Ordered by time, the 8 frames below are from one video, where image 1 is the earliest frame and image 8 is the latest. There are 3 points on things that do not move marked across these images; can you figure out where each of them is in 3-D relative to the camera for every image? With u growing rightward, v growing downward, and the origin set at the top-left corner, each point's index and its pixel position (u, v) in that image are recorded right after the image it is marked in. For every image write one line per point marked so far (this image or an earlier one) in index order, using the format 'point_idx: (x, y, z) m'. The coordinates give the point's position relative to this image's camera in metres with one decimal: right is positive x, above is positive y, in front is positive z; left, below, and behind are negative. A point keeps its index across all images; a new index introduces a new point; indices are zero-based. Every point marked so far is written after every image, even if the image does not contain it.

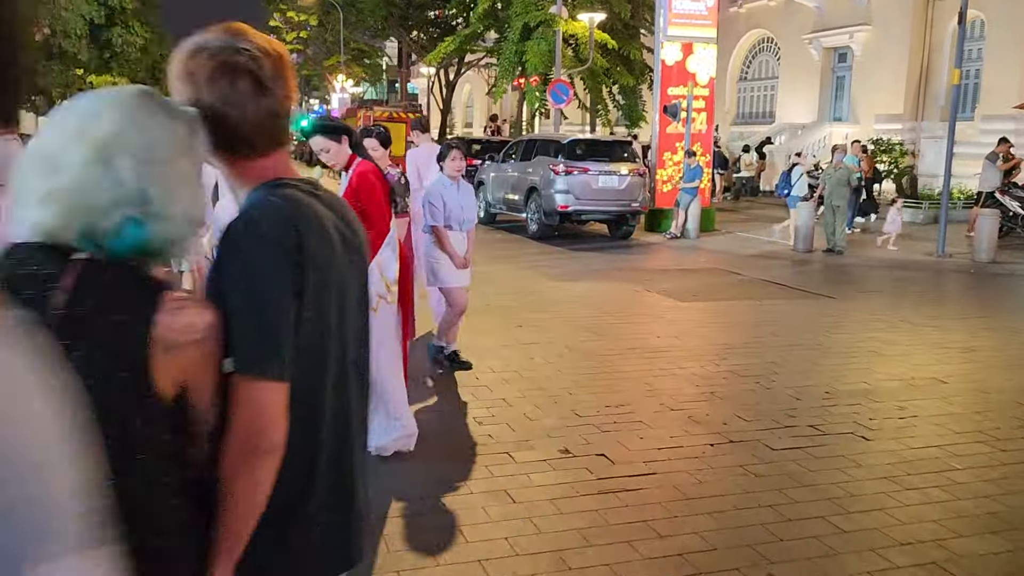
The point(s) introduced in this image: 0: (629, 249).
0: (+2.2, +0.7, +15.4) m
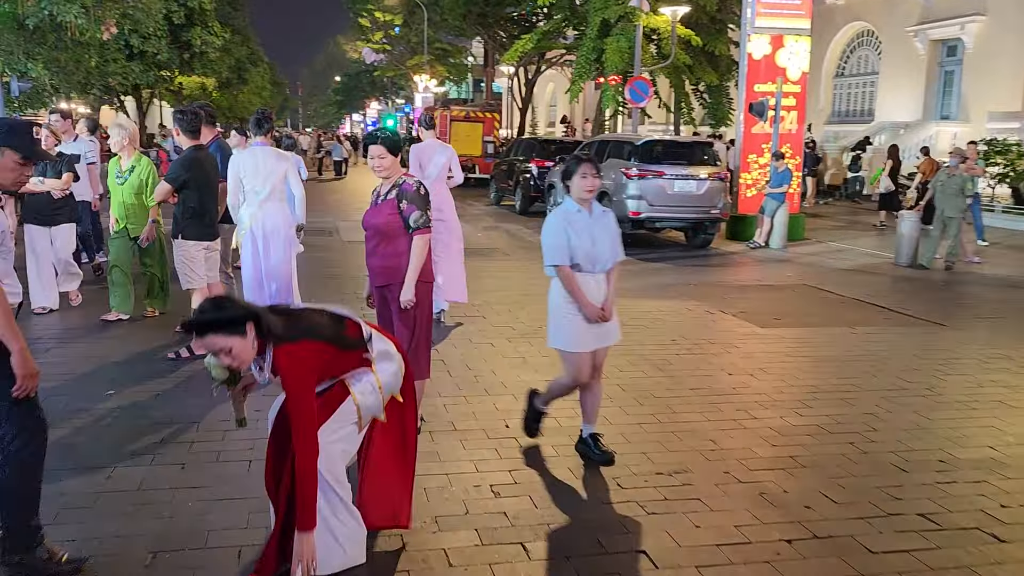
0: (+3.3, +0.5, +14.1) m
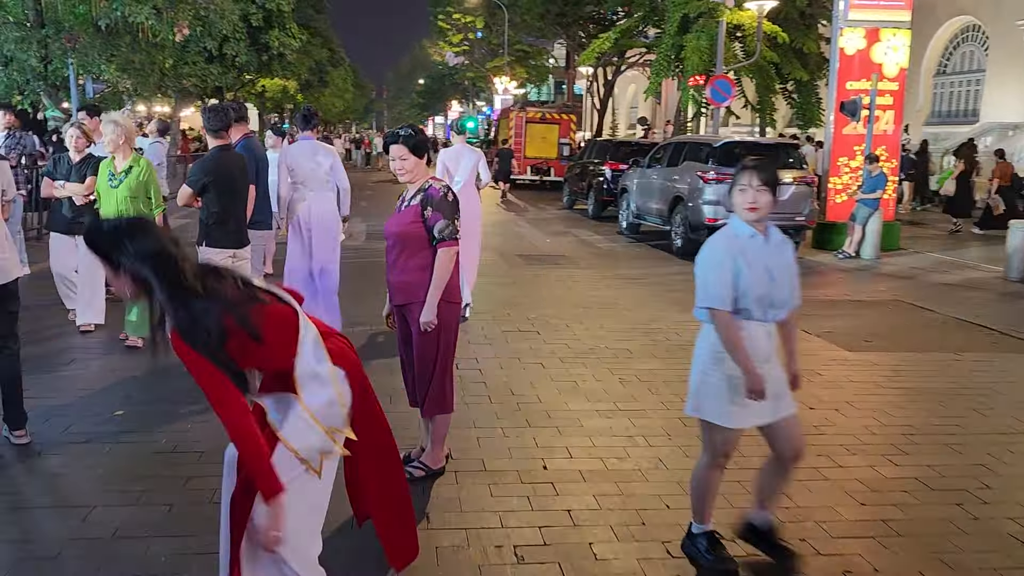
0: (+4.4, +0.3, +13.0) m
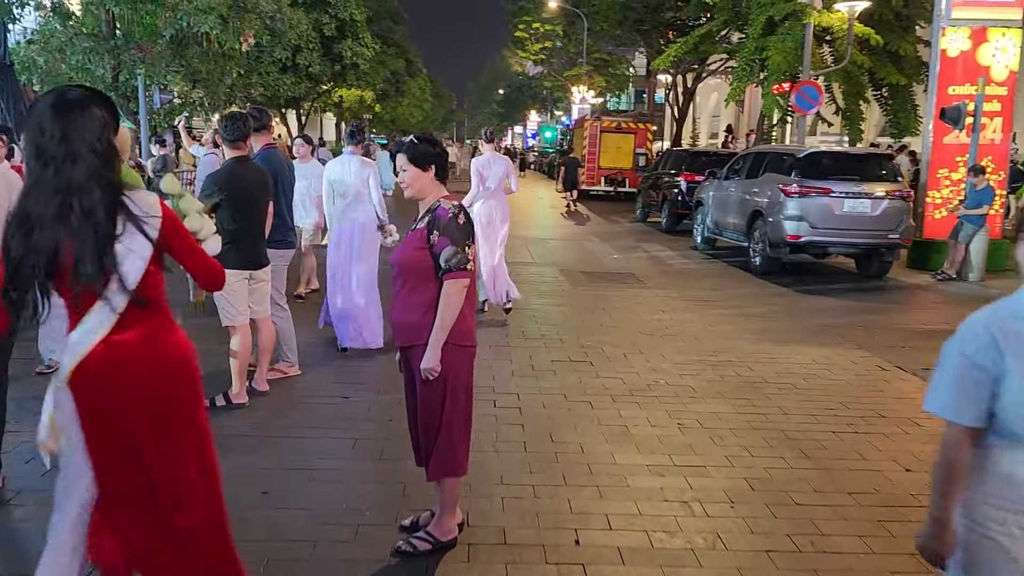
0: (+5.3, -0.1, +11.8) m
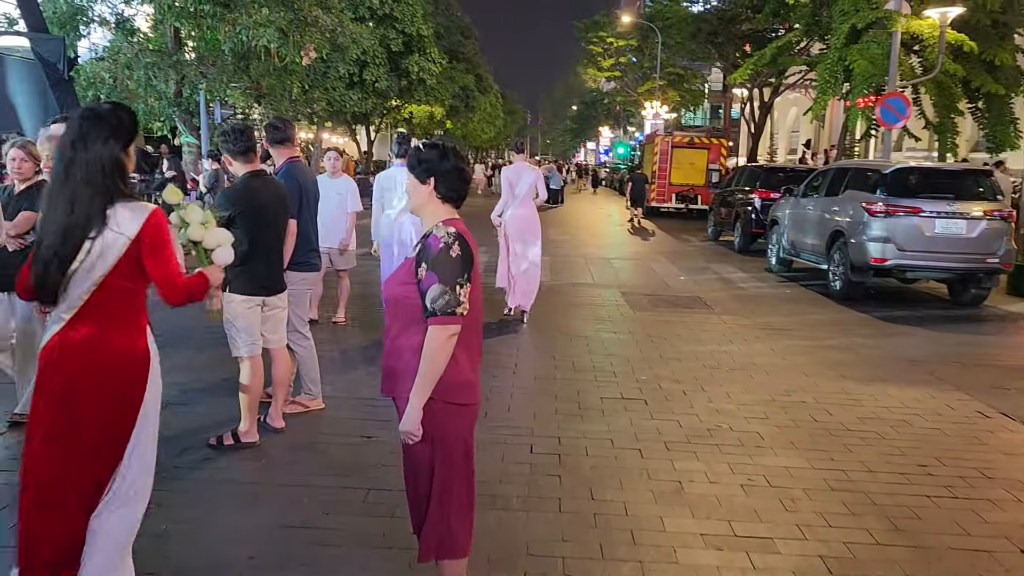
0: (+6.0, -0.5, +10.6) m
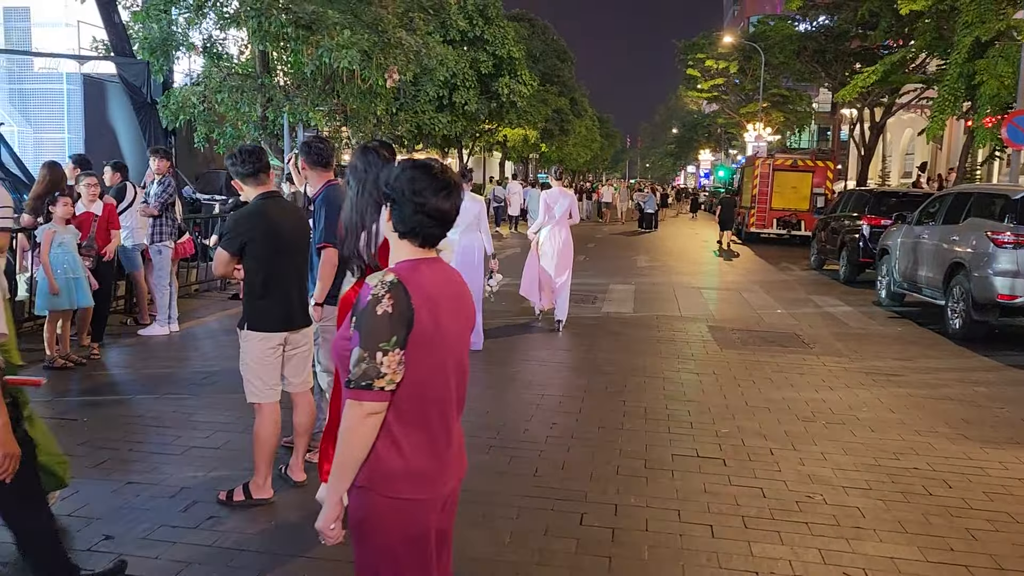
0: (+6.9, -1.0, +9.1) m
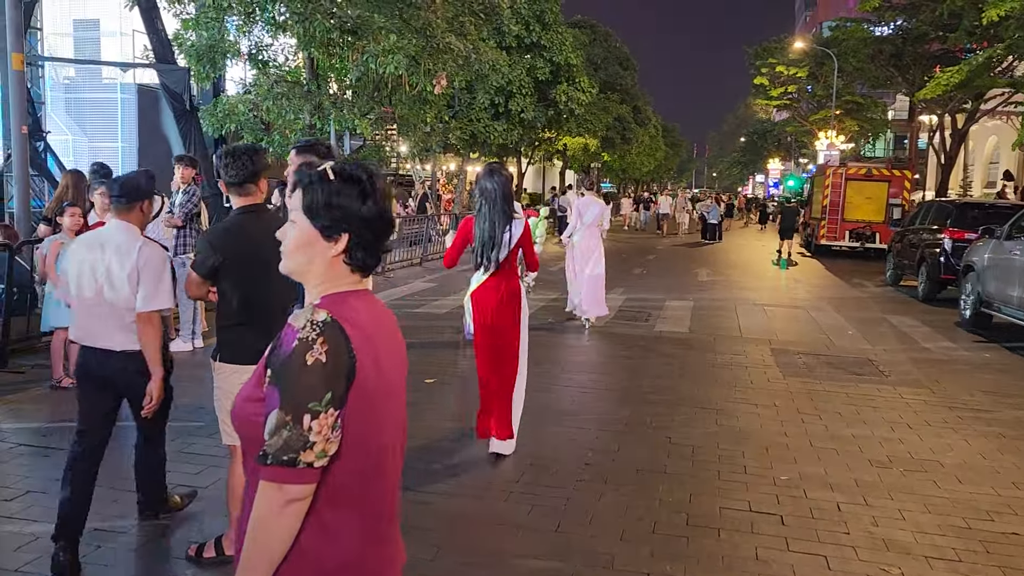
0: (+7.3, -1.2, +7.9) m
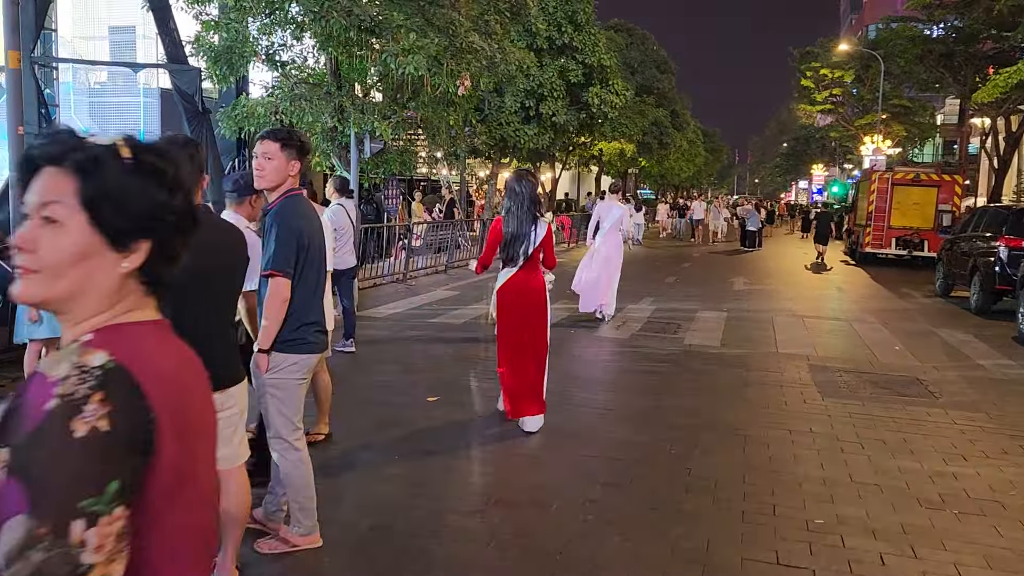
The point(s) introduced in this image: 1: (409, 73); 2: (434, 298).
0: (+7.3, -1.4, +6.9) m
1: (-1.6, +3.5, +13.4) m
2: (-1.4, -0.2, +14.5) m
